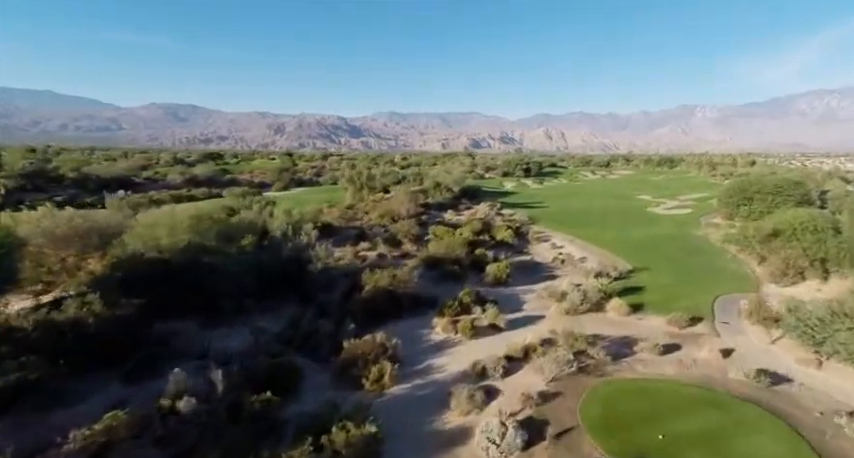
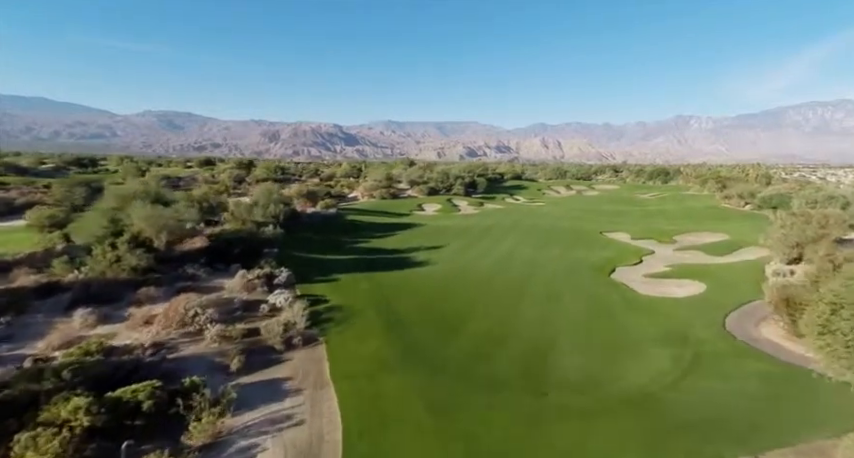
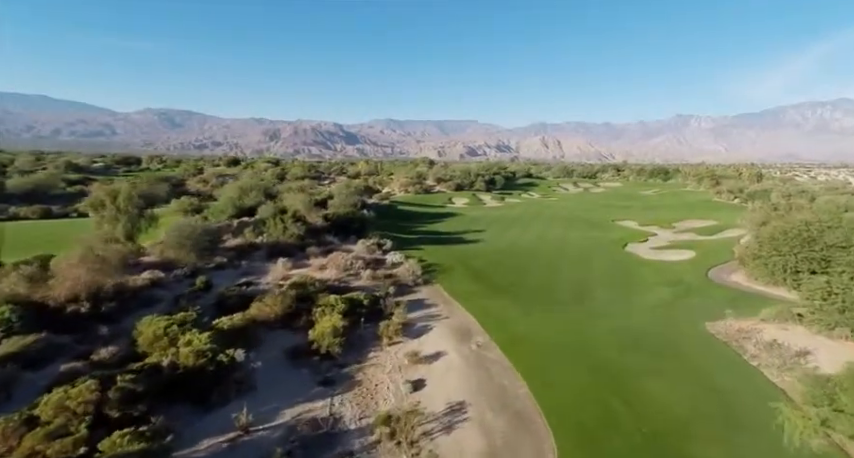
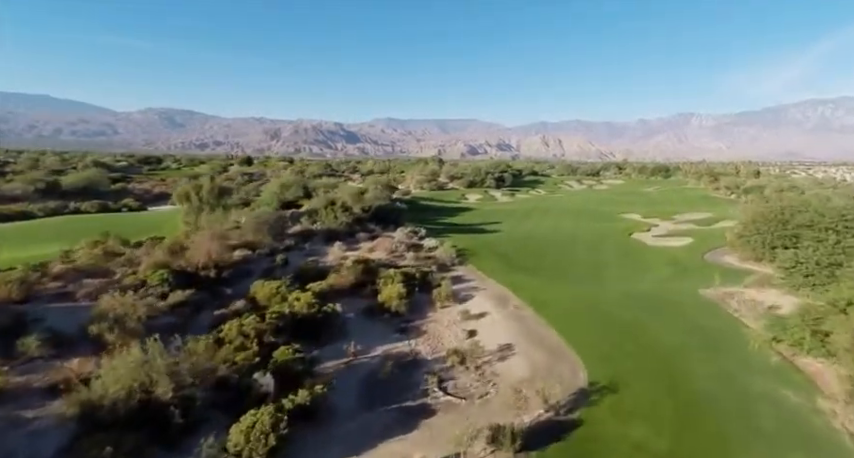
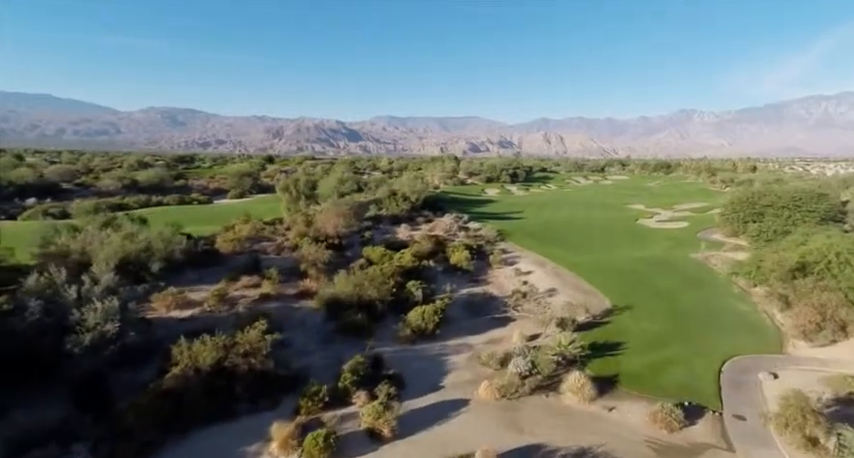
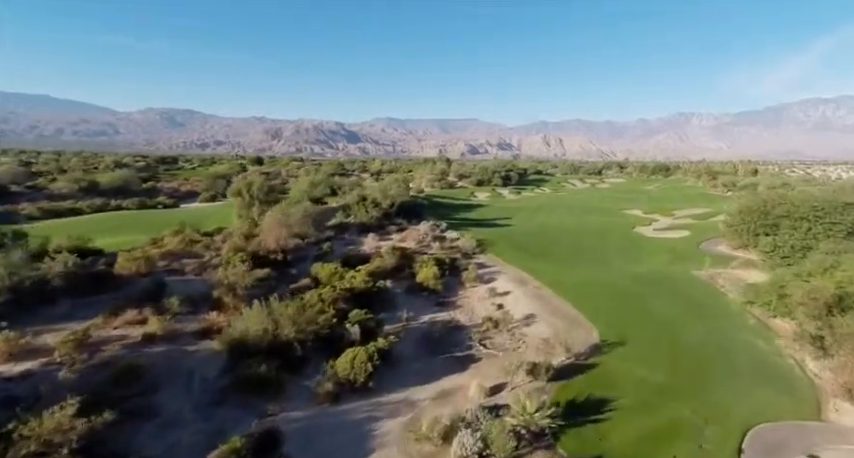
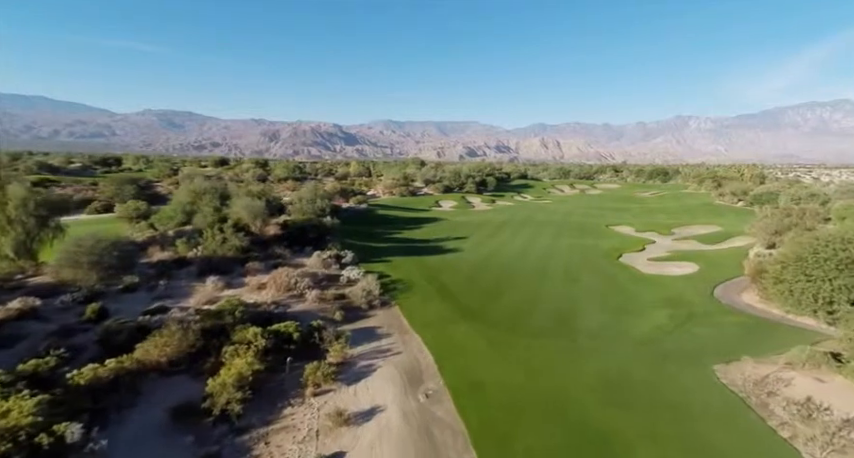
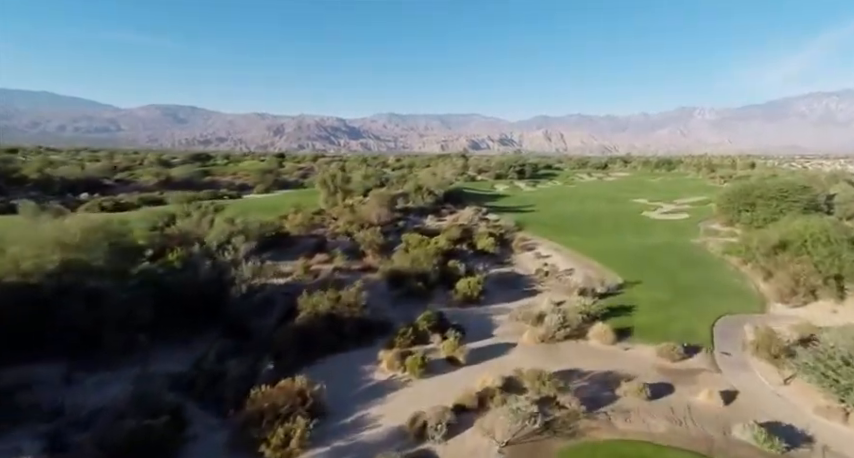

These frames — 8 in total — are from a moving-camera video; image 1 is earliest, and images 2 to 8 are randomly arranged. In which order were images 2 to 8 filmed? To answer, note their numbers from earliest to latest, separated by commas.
8, 5, 6, 4, 3, 7, 2
